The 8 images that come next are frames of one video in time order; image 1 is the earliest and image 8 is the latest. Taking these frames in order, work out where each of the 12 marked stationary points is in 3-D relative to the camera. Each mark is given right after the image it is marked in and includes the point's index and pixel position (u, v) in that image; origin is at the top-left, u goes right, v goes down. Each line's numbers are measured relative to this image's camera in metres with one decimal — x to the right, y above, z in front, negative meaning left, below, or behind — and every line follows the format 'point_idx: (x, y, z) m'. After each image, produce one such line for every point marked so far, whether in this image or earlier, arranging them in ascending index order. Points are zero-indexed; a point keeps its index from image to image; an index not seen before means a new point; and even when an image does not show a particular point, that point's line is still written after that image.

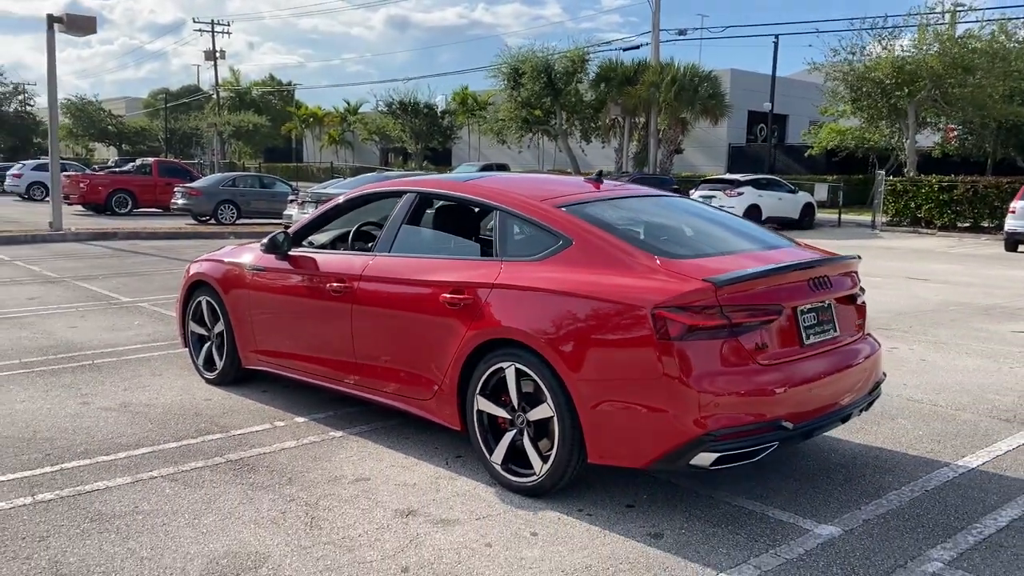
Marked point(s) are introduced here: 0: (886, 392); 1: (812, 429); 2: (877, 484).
0: (+2.7, -0.7, +6.5) m
1: (+1.3, -0.6, +4.1) m
2: (+1.8, -1.0, +4.6) m
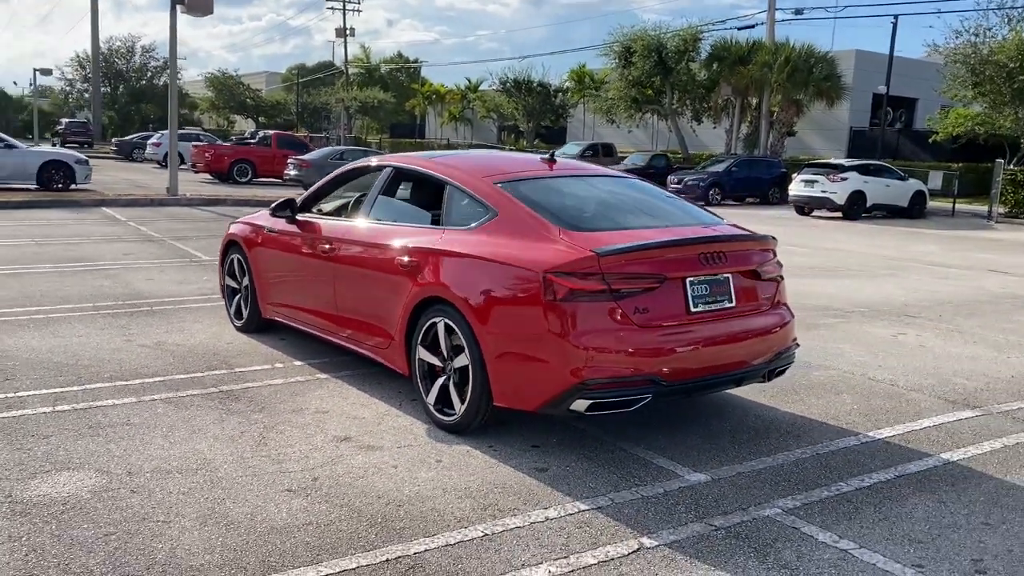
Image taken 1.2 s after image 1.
0: (+2.5, -0.6, +6.7) m
1: (+0.9, -0.5, +4.5) m
2: (+1.4, -0.9, +5.0) m
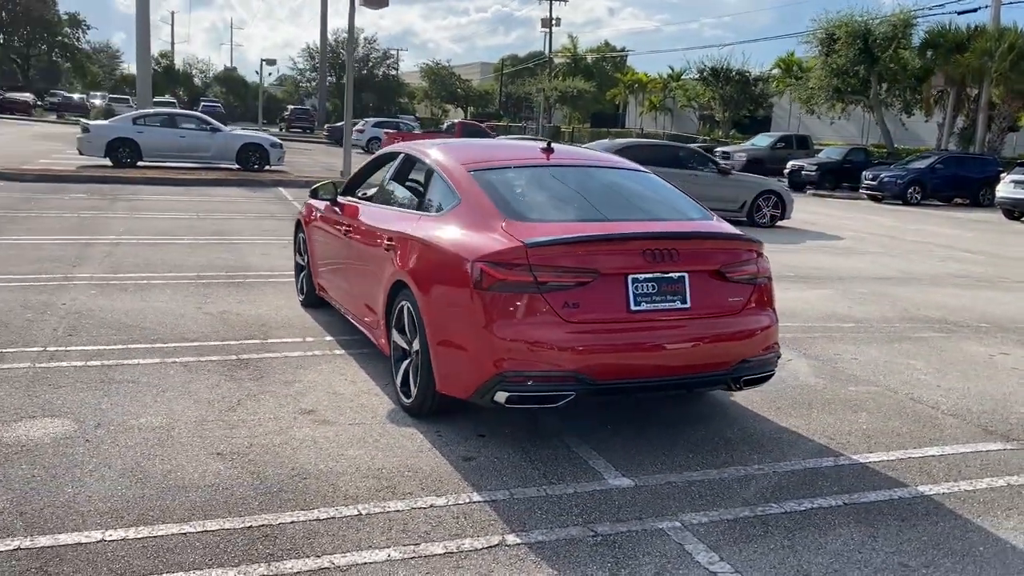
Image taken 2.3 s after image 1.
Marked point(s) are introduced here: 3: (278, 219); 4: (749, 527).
0: (+2.6, -0.7, +6.1) m
1: (+0.5, -0.5, +4.4) m
2: (+1.1, -0.9, +4.7) m
3: (-3.9, +1.1, +14.8) m
4: (+1.0, -1.0, +3.8) m
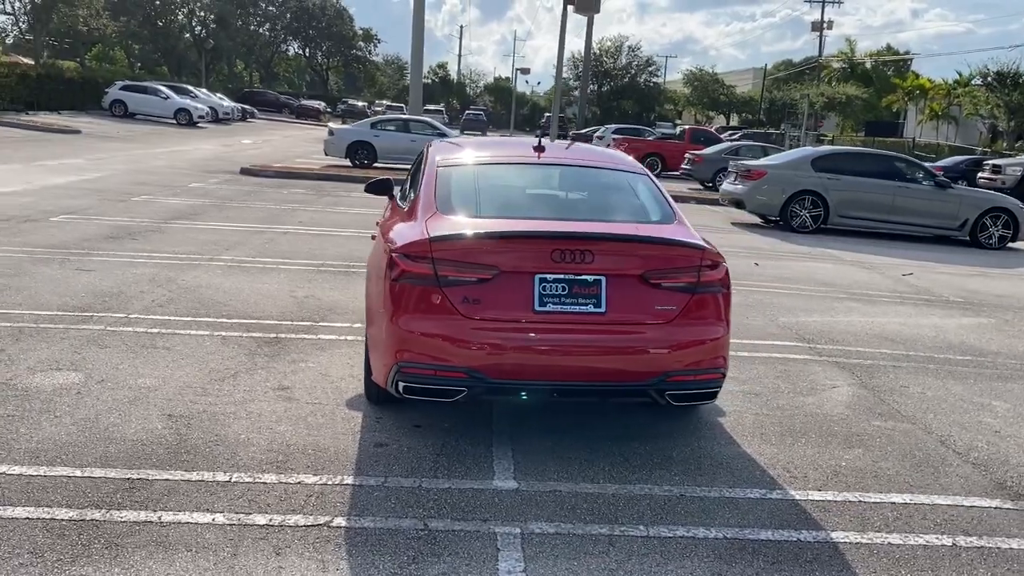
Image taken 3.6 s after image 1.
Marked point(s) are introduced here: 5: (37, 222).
0: (+2.5, -0.8, +5.4) m
1: (0.0, -0.5, +4.3) m
2: (+0.7, -0.9, +4.4) m
3: (-1.1, +1.2, +15.5) m
4: (+0.3, -1.0, +3.6) m
5: (-6.5, +0.9, +12.2) m
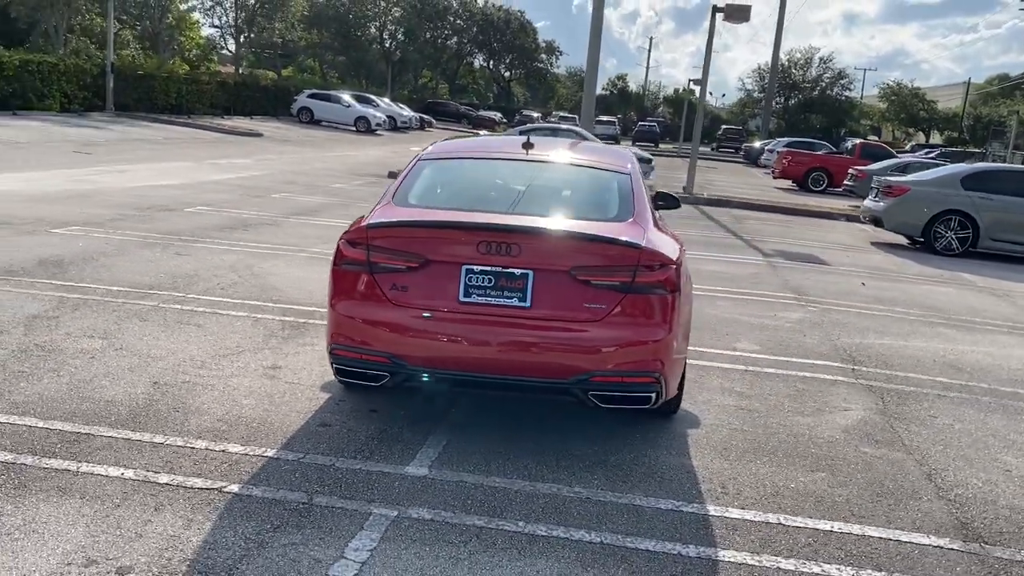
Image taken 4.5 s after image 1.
0: (+2.3, -0.9, +4.9) m
1: (-0.4, -0.4, +4.3) m
2: (+0.3, -0.9, +4.3) m
3: (+0.9, +1.1, +15.5) m
4: (-0.2, -1.0, +3.6) m
5: (-5.0, +1.1, +13.4) m
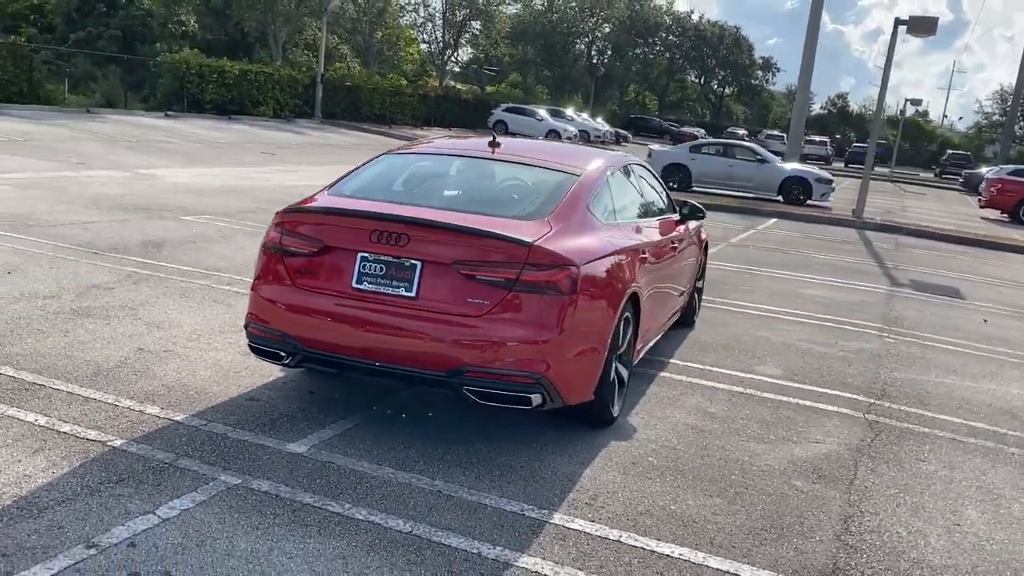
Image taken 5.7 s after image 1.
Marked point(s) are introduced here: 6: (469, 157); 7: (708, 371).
0: (+1.8, -1.1, +4.4) m
1: (-0.9, -0.3, +4.5) m
2: (-0.3, -0.9, +4.3) m
3: (+2.9, +0.8, +15.1) m
4: (-1.0, -0.9, +3.7) m
5: (-3.3, +1.3, +14.4) m
6: (-0.3, +0.8, +5.5) m
7: (+1.4, -0.6, +6.5) m
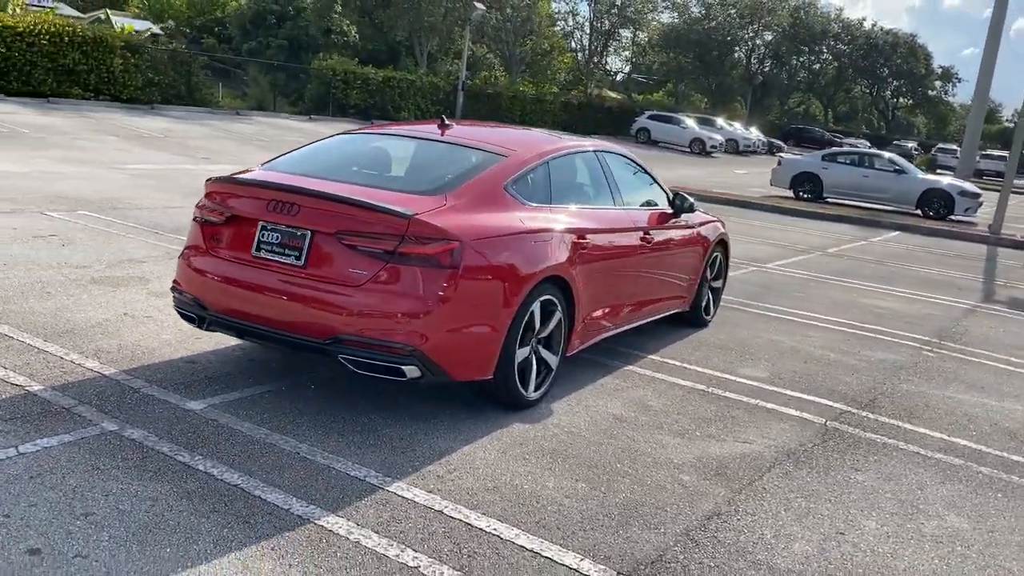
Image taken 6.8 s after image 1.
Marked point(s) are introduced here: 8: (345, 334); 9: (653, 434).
0: (+1.1, -1.0, +4.1) m
1: (-1.5, -0.2, +4.7) m
2: (-0.9, -0.7, +4.4) m
3: (+4.3, +0.7, +14.5) m
4: (-1.7, -0.7, +4.0) m
5: (-2.0, +1.4, +14.9) m
6: (-0.6, +0.9, +5.6) m
7: (+1.2, -0.6, +6.3) m
8: (-0.8, -0.2, +4.3) m
9: (+0.8, -0.8, +4.9) m
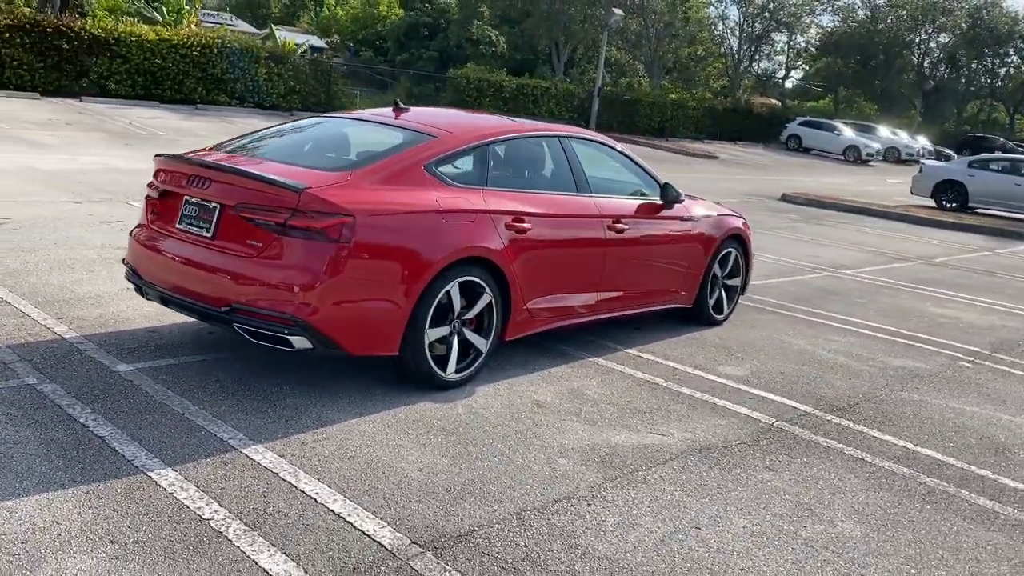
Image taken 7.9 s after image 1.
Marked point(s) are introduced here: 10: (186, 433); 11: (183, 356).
0: (+0.5, -0.9, +3.9) m
1: (-1.9, 0.0, +4.9) m
2: (-1.5, -0.6, +4.5) m
3: (+5.5, +0.5, +13.6) m
4: (-2.3, -0.5, +4.3) m
5: (-0.6, +1.4, +15.1) m
6: (-0.9, +1.1, +5.7) m
7: (+1.0, -0.5, +6.1) m
8: (-1.3, -0.1, +4.5) m
9: (+0.3, -0.7, +4.7) m
10: (-1.4, -0.7, +4.1) m
11: (-1.9, -0.4, +5.2) m
